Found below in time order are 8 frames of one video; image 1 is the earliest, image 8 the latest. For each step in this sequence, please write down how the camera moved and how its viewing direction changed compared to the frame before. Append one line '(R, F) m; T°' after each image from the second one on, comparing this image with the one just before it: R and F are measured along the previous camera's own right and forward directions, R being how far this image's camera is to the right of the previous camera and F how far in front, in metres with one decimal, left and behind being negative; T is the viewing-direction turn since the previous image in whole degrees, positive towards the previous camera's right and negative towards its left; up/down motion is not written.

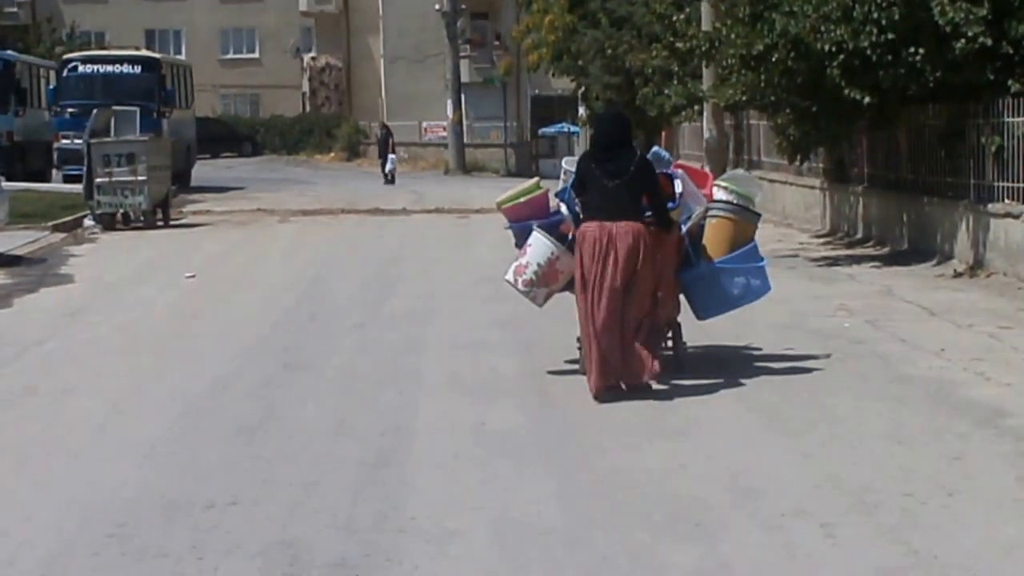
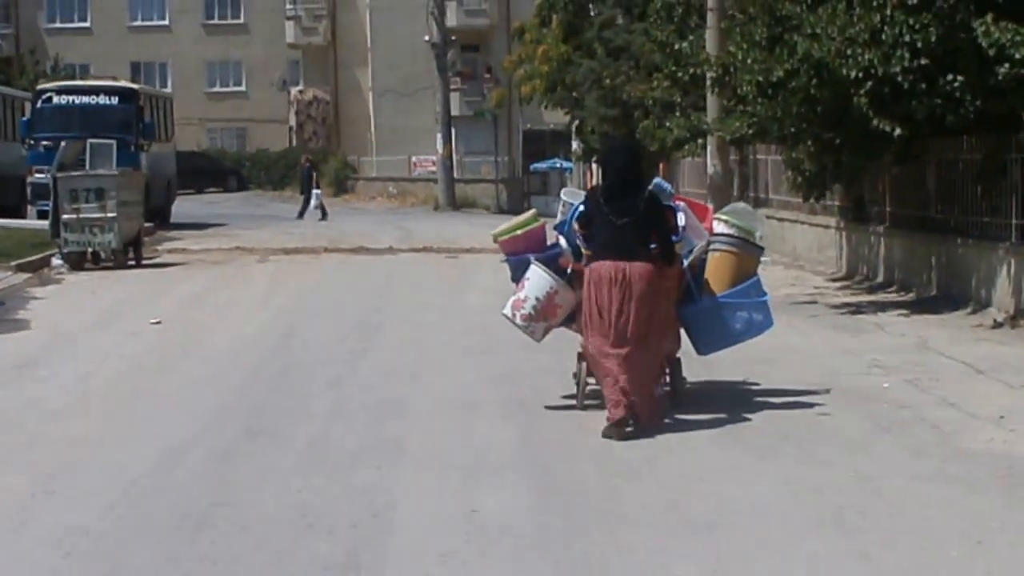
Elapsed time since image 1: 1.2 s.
(0.0, +1.6) m; 0°
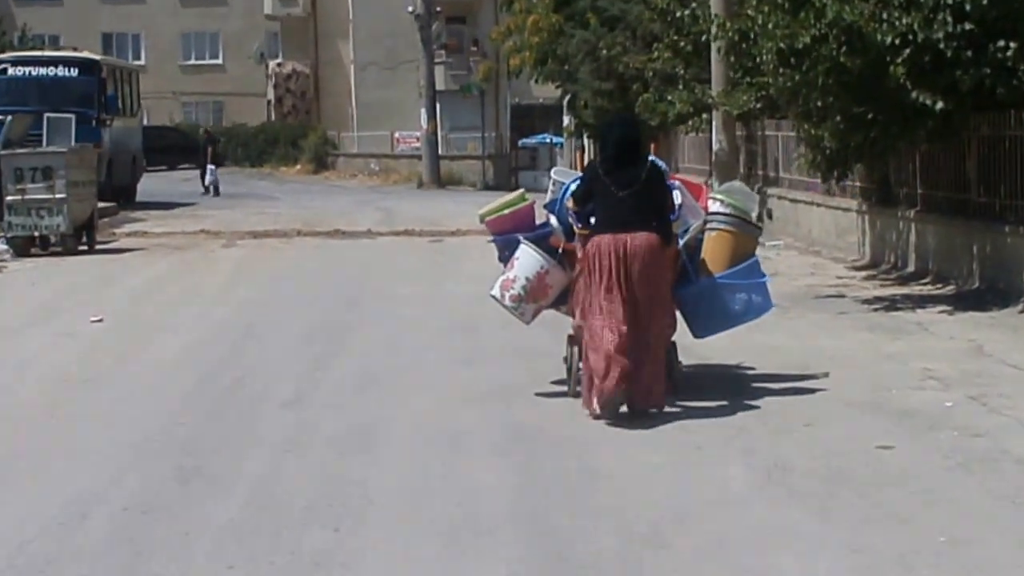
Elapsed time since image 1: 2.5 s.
(0.0, +2.1) m; 0°
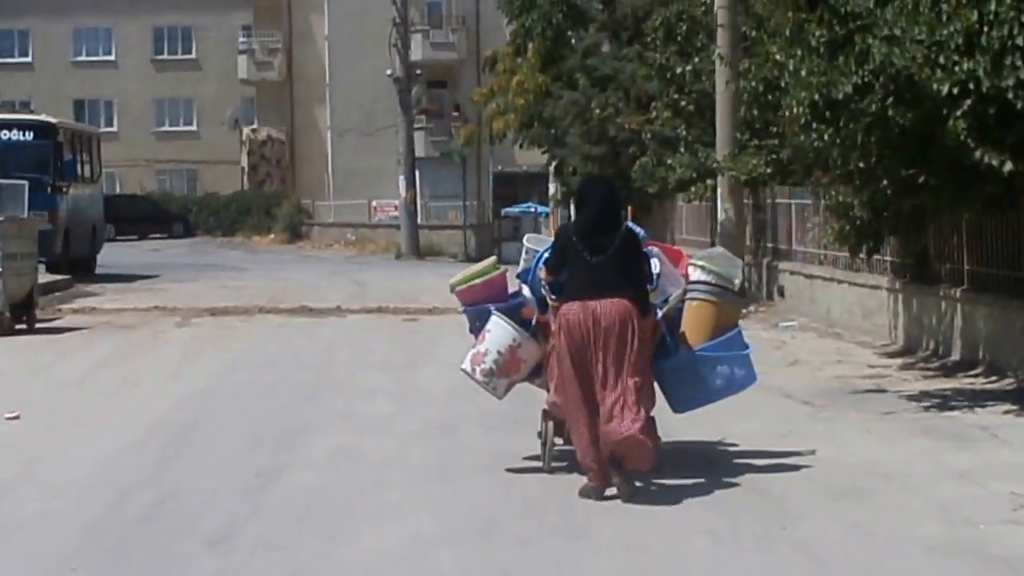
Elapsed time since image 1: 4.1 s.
(0.0, +2.3) m; 0°
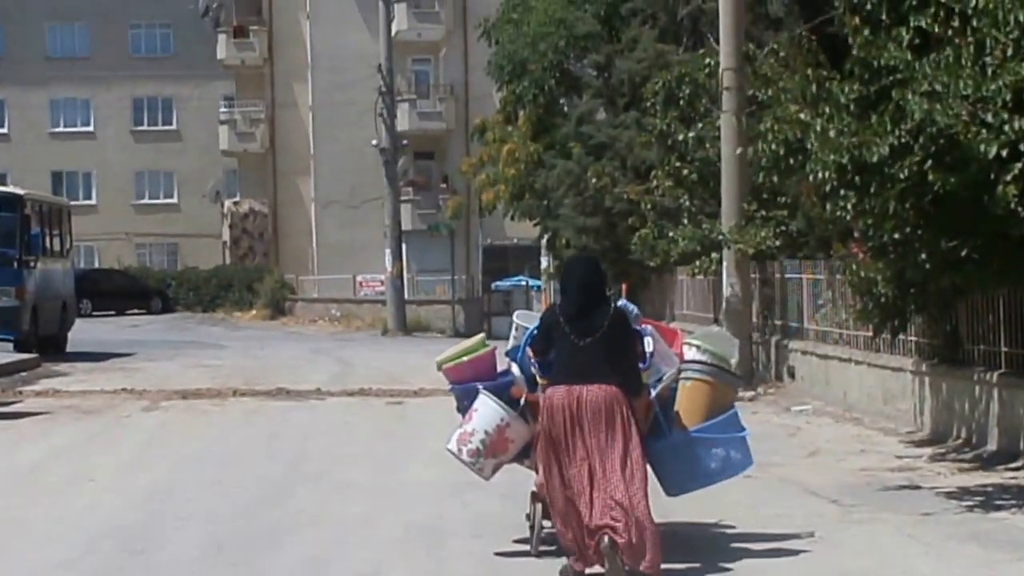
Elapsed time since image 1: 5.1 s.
(0.0, +1.5) m; 0°
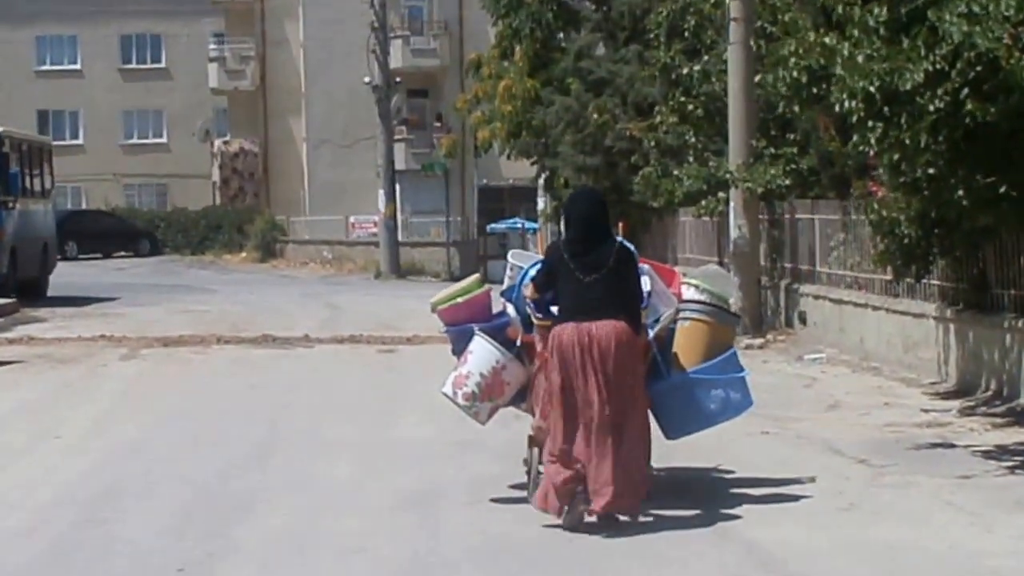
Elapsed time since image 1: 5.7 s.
(0.0, +1.0) m; 0°
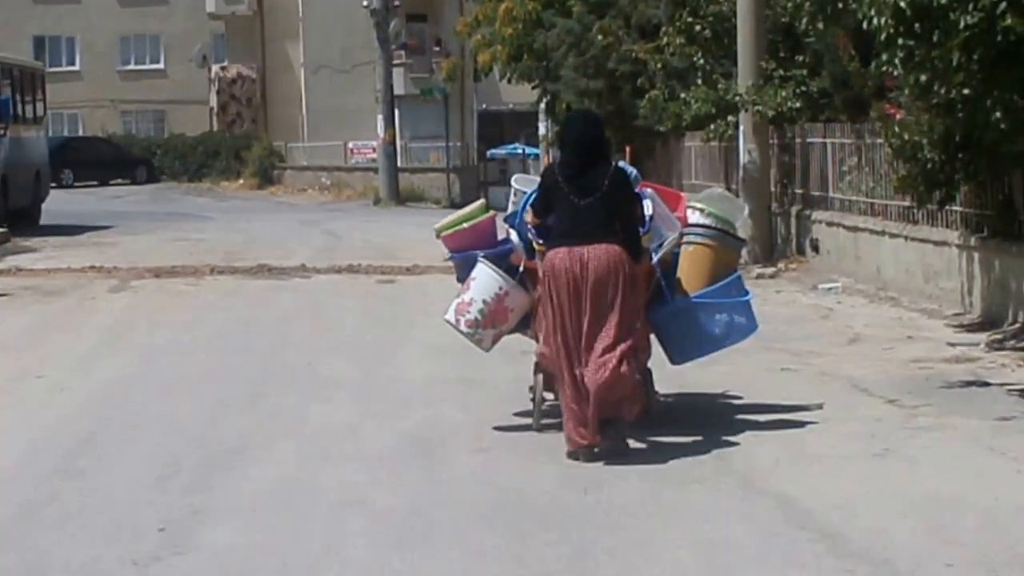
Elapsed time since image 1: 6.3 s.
(0.0, +0.6) m; 0°
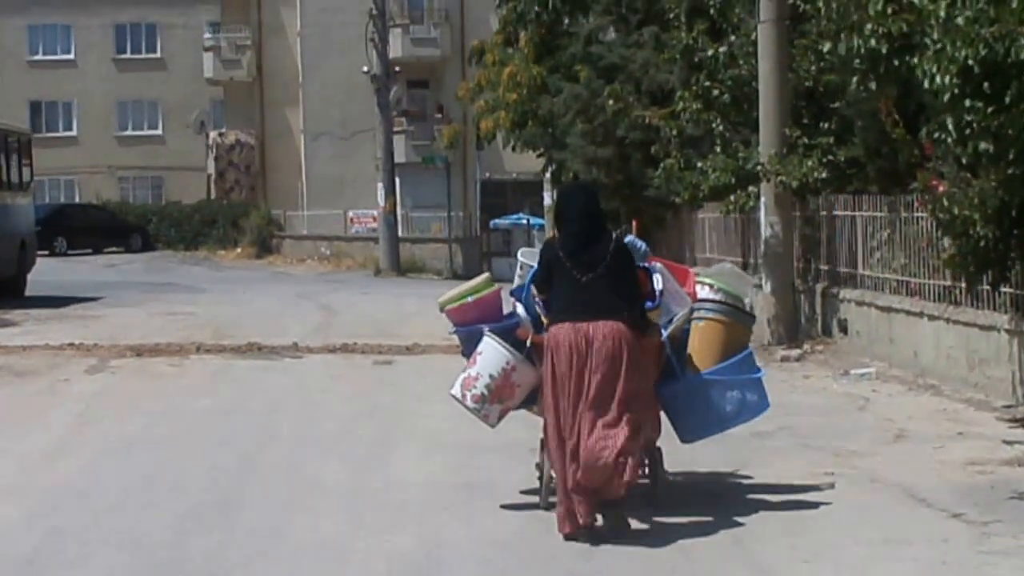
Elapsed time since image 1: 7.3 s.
(0.0, +1.3) m; 0°
